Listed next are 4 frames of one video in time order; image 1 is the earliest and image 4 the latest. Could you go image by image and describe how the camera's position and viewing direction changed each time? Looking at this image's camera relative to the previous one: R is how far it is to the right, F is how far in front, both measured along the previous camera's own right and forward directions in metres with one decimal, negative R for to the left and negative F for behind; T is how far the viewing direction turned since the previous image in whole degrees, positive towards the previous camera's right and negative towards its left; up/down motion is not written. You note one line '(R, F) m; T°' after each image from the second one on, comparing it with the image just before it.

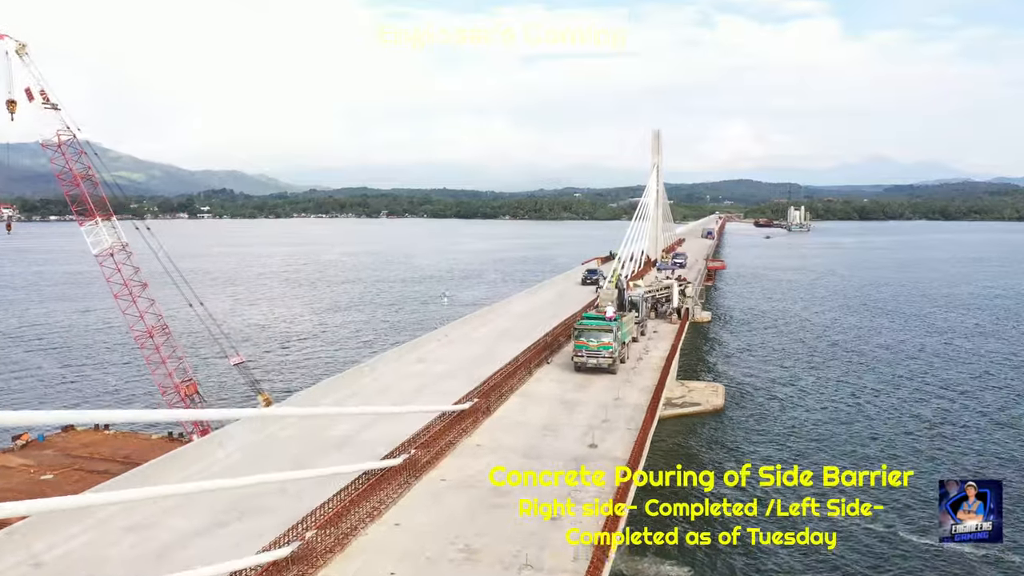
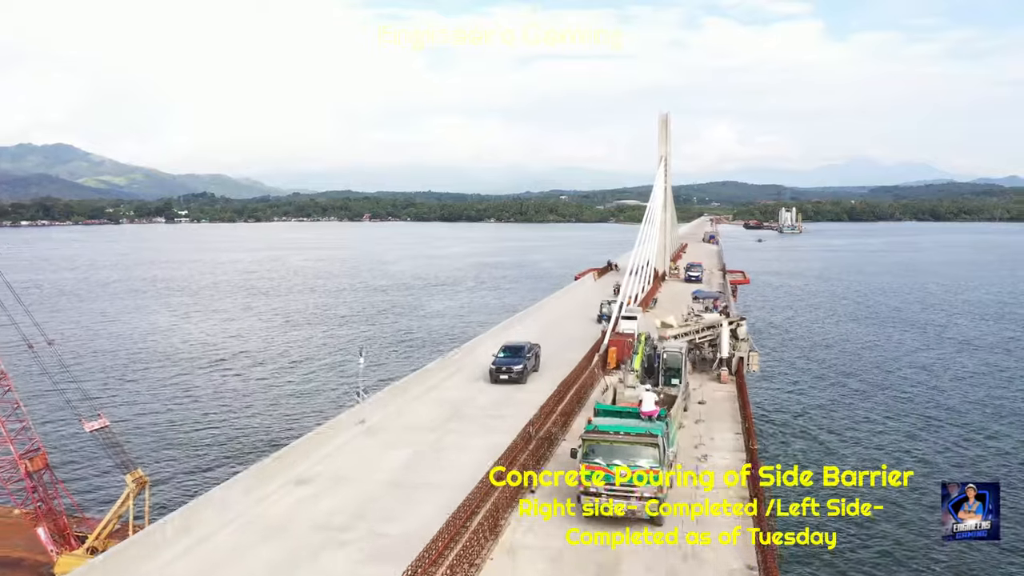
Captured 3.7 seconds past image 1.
(+0.3, +5.5) m; +1°
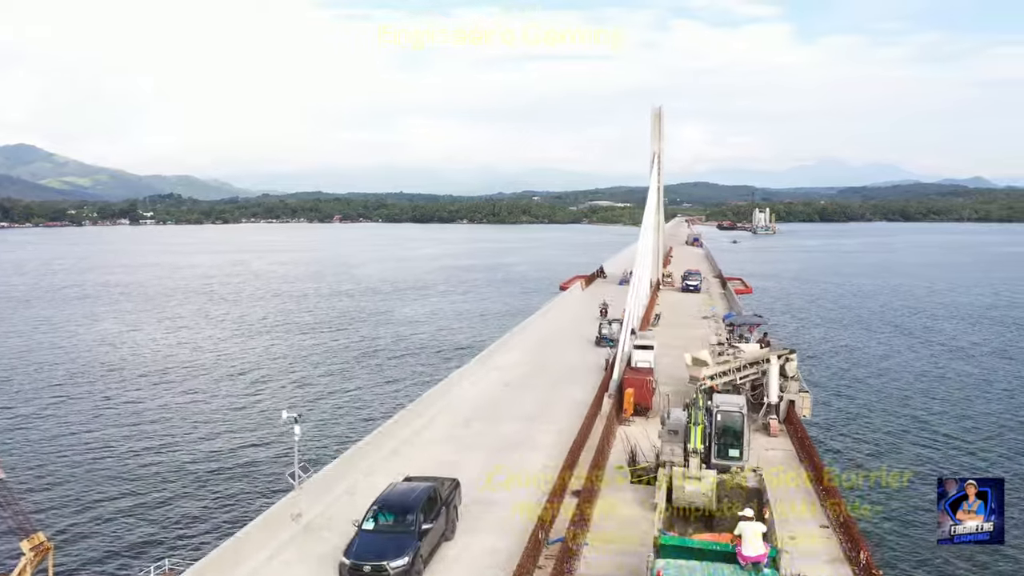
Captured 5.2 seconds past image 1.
(-0.2, +2.4) m; +2°
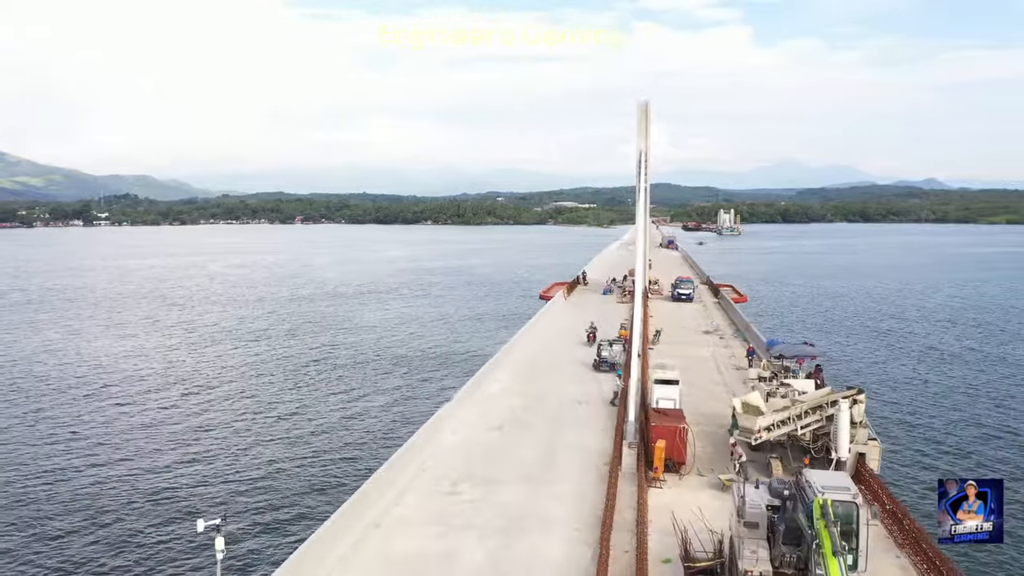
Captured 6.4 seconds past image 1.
(-0.3, +1.9) m; +3°
